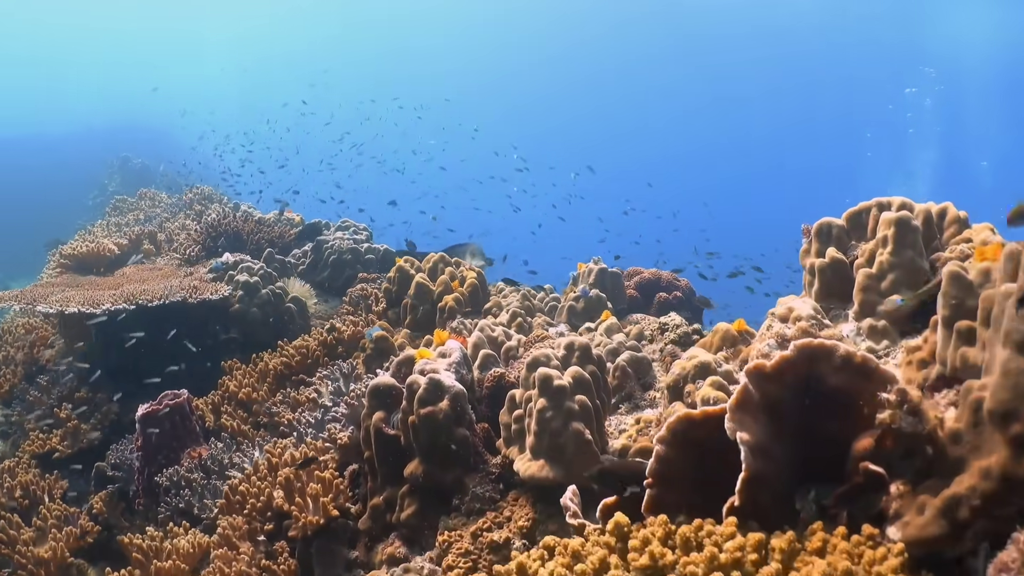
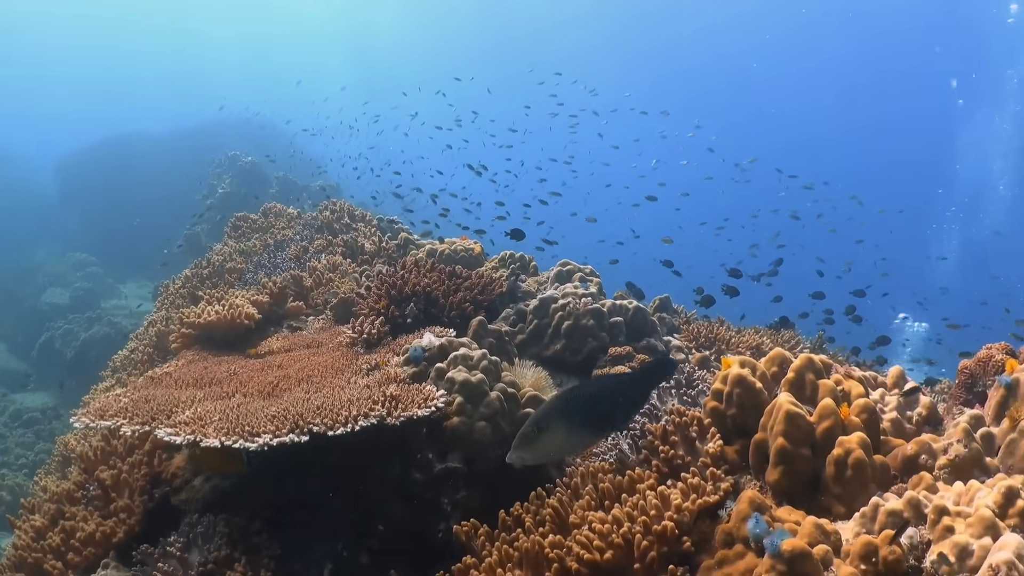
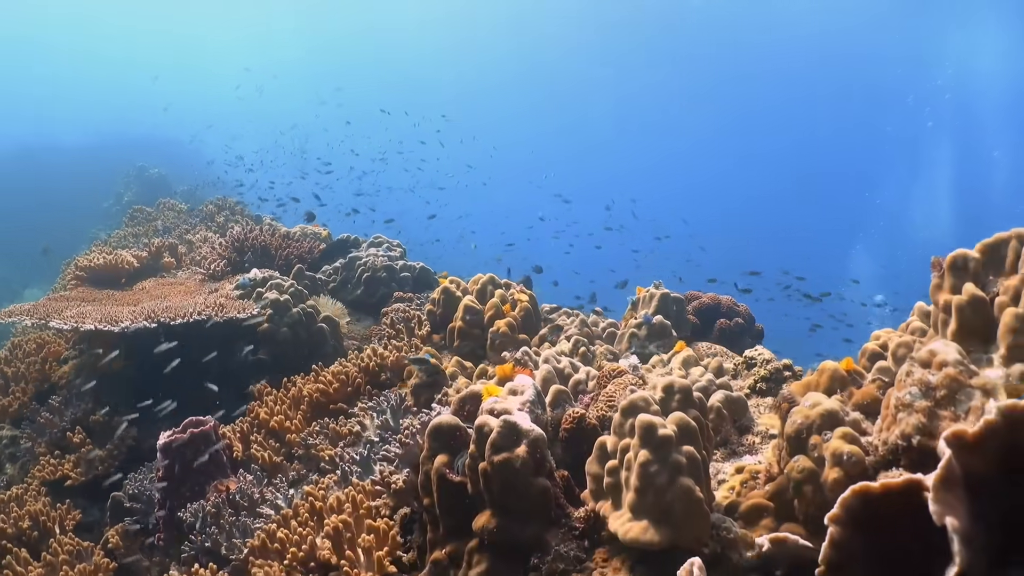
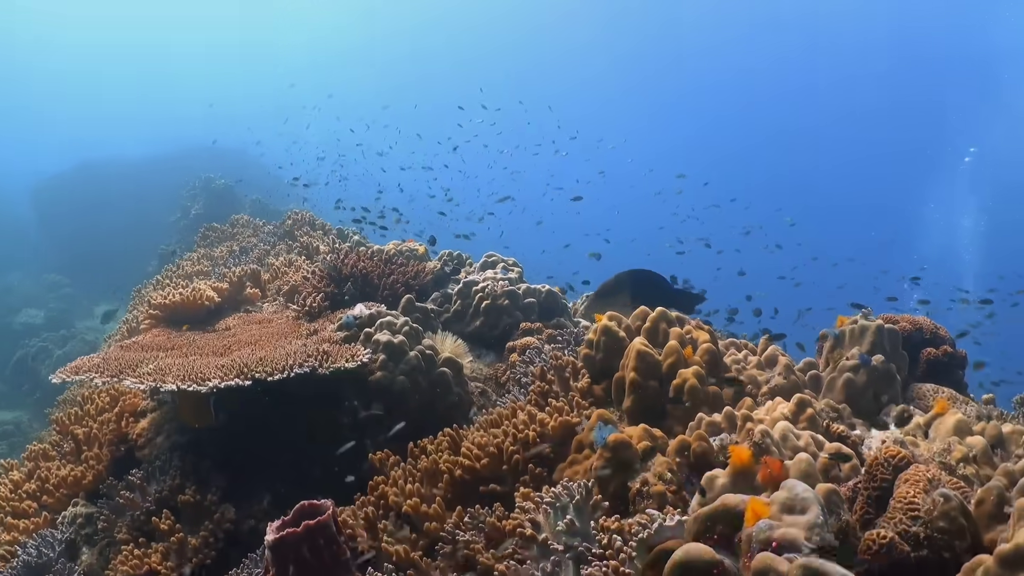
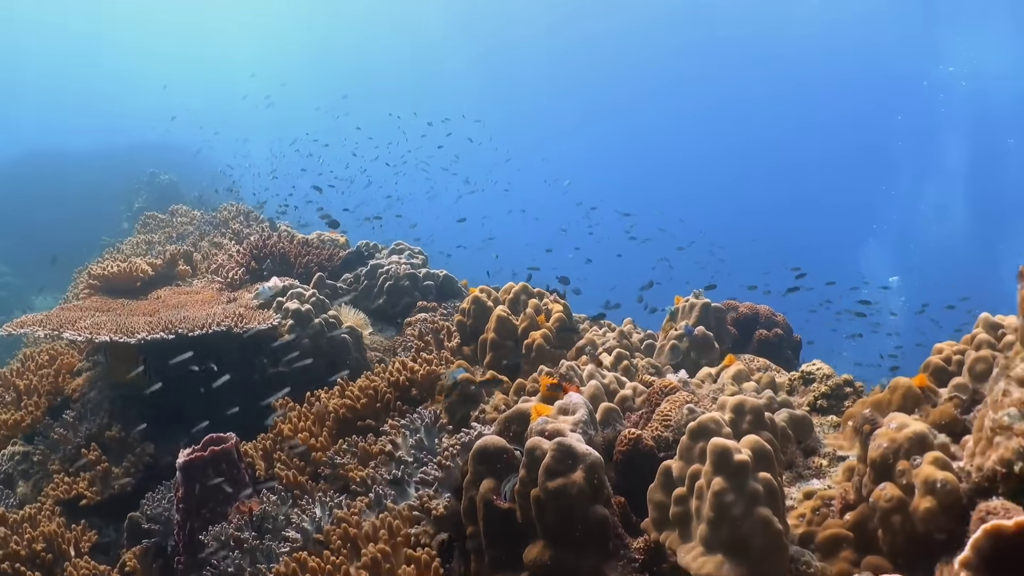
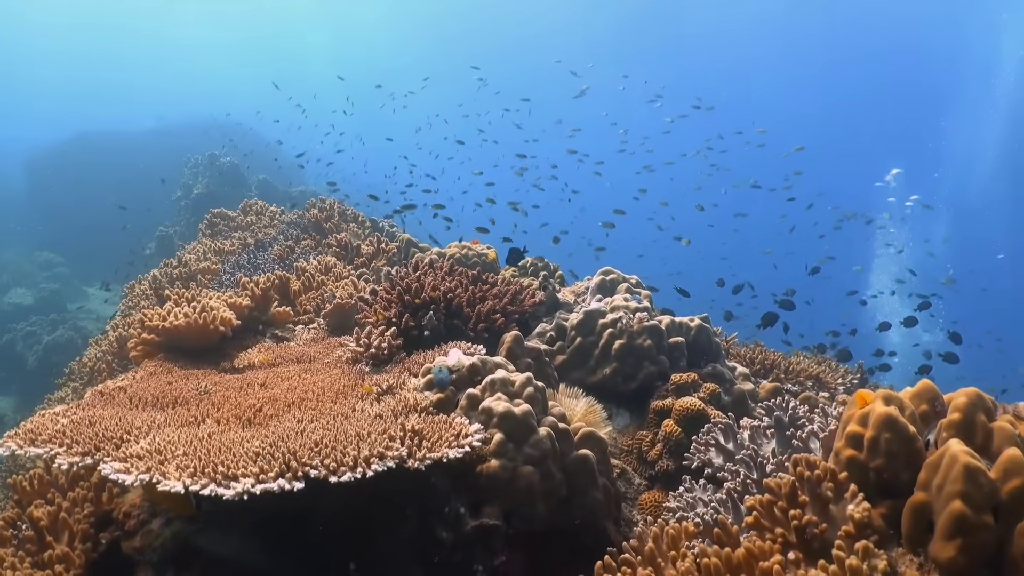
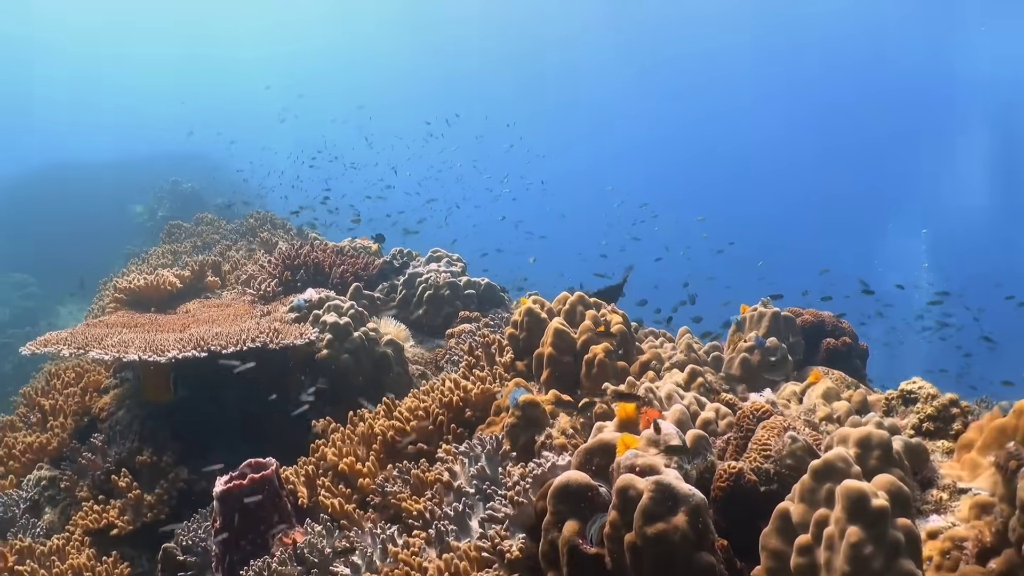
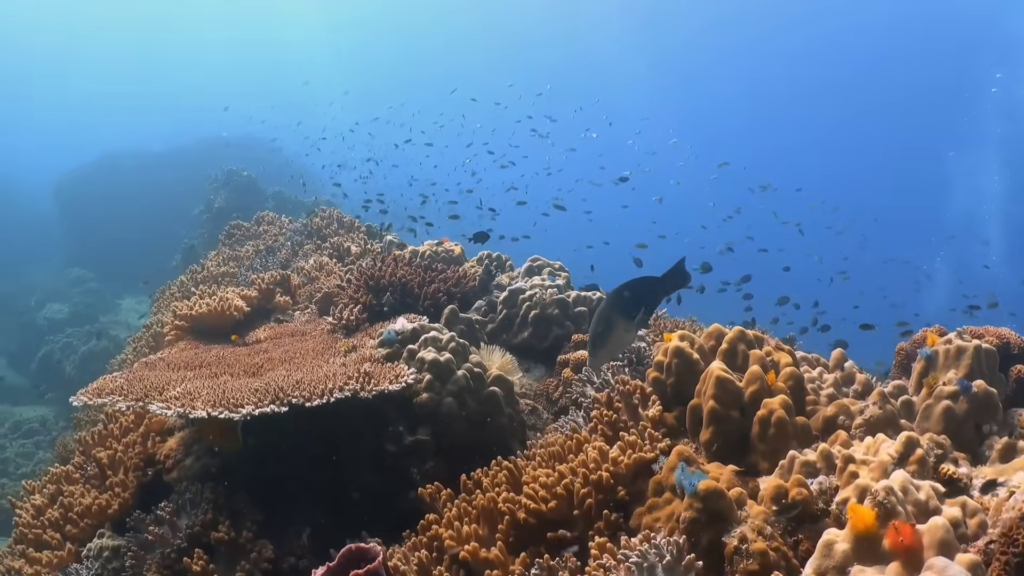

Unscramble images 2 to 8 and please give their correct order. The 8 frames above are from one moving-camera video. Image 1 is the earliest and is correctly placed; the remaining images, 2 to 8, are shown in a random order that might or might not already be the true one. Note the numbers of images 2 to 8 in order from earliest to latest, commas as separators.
3, 5, 7, 4, 8, 2, 6
